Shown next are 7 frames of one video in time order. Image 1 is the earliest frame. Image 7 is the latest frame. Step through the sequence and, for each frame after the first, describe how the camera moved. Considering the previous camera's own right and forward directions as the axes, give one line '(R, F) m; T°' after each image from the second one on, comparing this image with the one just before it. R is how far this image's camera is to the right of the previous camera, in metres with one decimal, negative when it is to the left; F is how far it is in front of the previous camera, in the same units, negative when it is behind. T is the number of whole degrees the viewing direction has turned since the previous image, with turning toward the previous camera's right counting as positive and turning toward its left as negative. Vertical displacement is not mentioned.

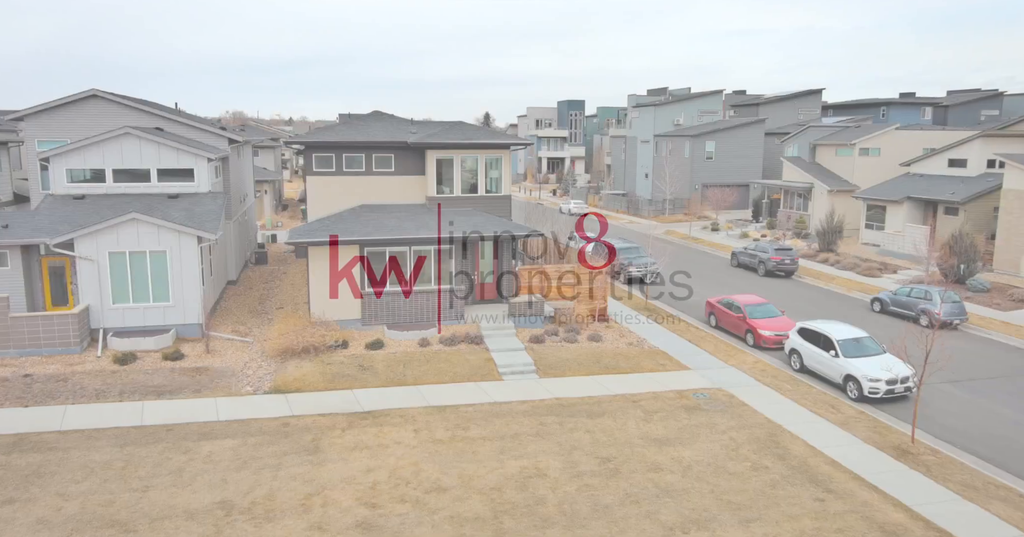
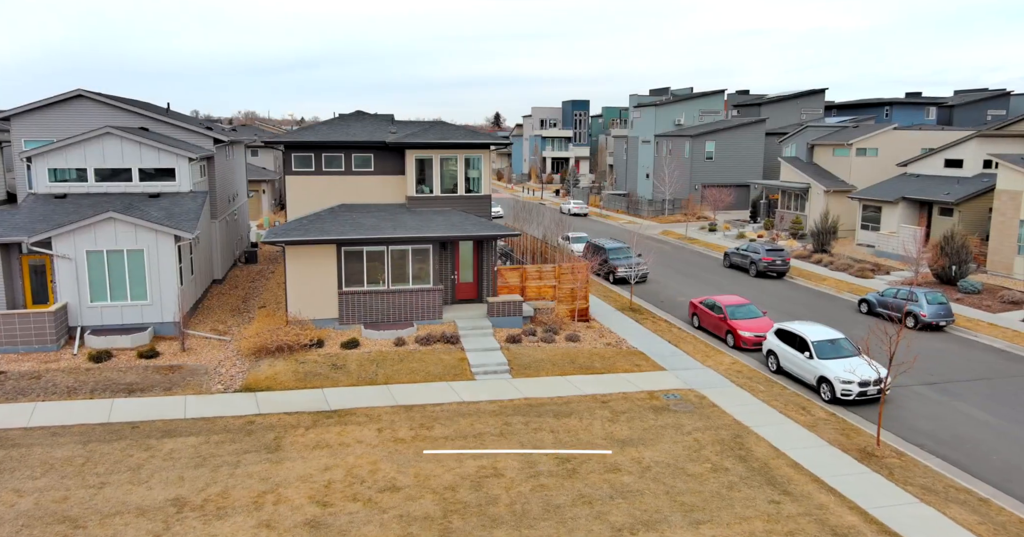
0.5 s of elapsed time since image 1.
(+0.9, 0.0) m; -1°
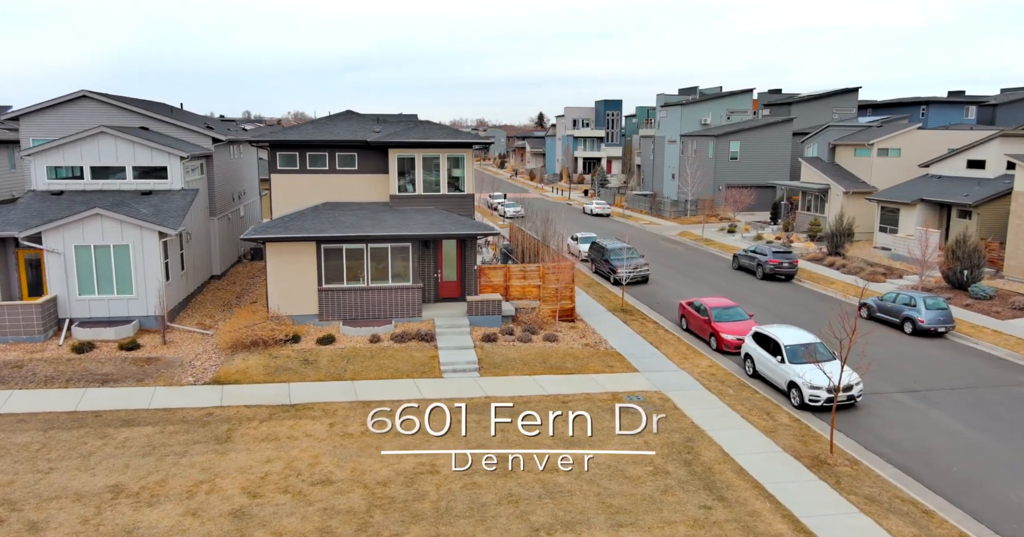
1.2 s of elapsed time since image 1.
(+1.8, +0.1) m; -3°
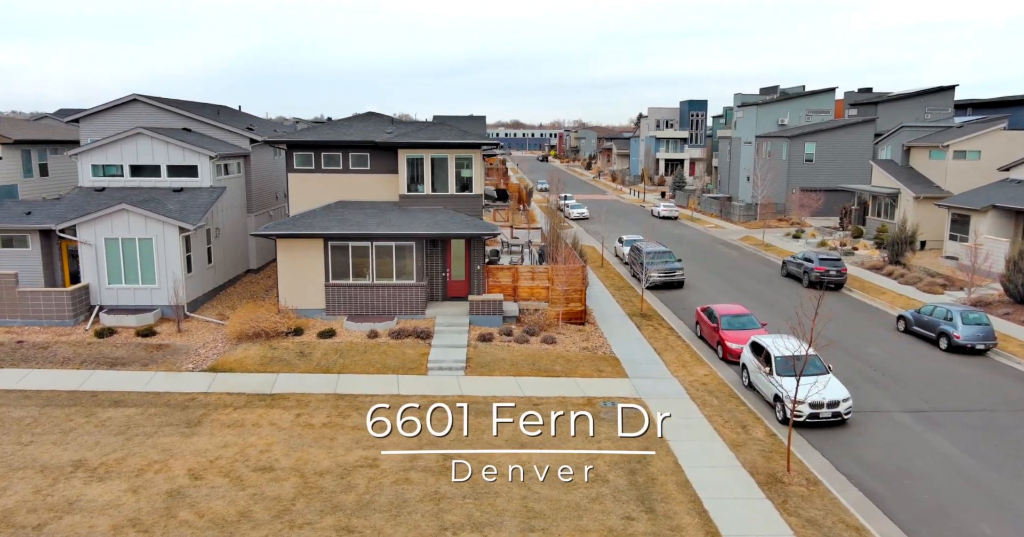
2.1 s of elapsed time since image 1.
(+2.6, +0.2) m; -7°
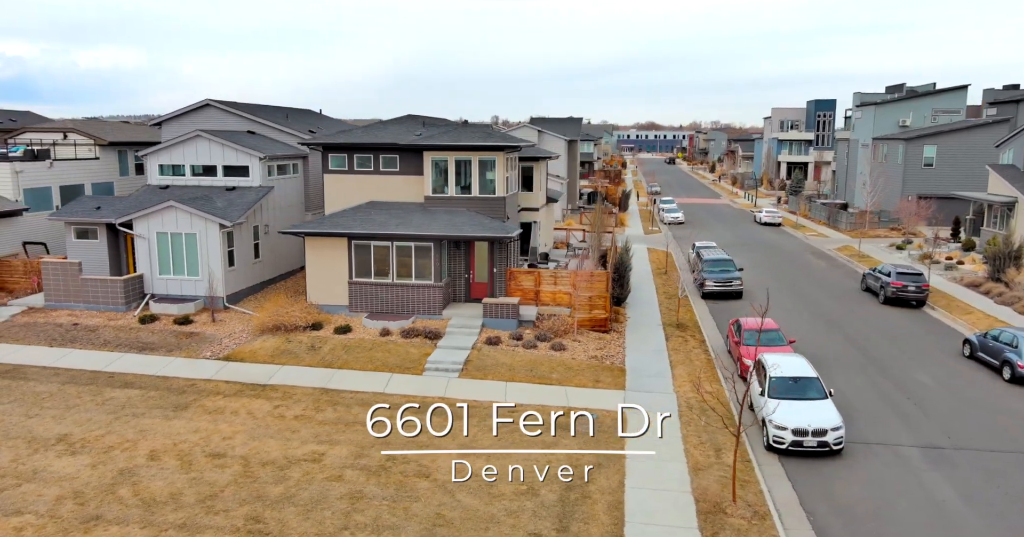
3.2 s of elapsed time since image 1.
(+3.1, +0.5) m; -10°
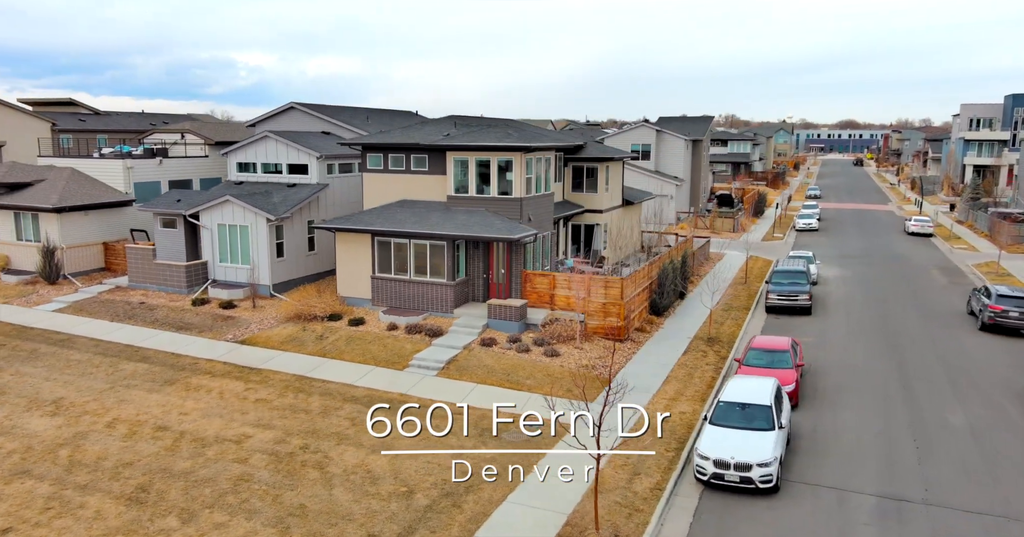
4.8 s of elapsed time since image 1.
(+4.5, +0.8) m; -13°
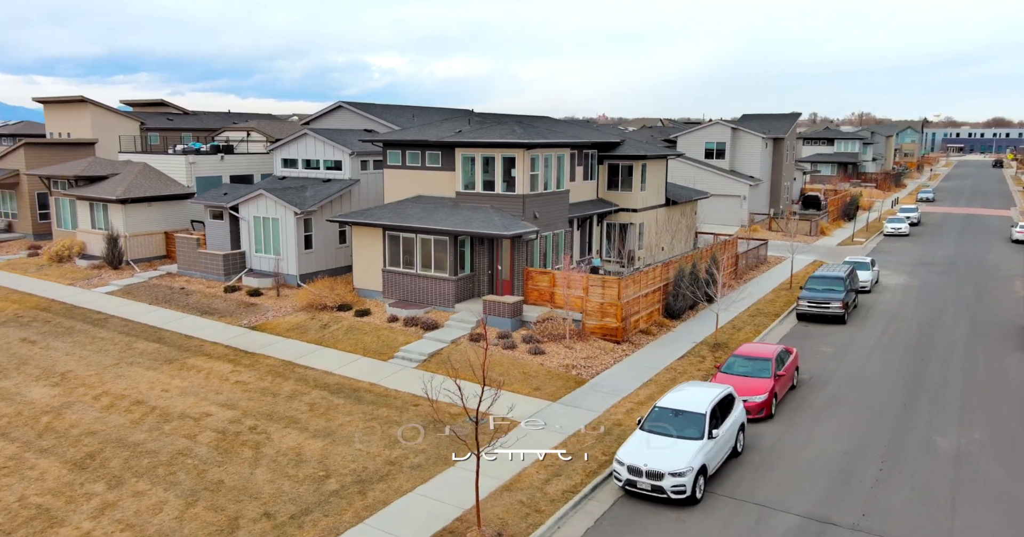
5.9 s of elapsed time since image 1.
(+3.2, +0.2) m; -8°
